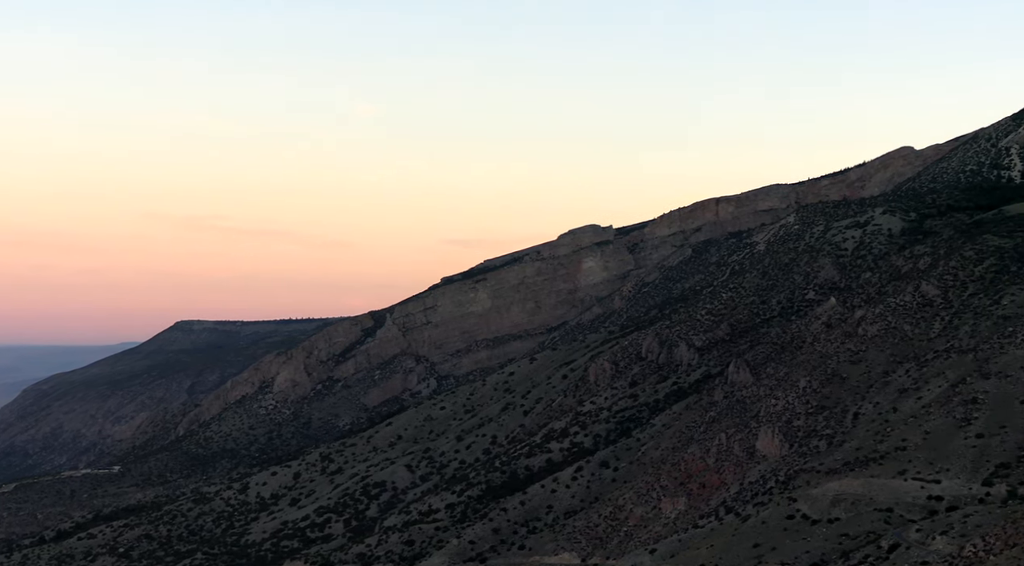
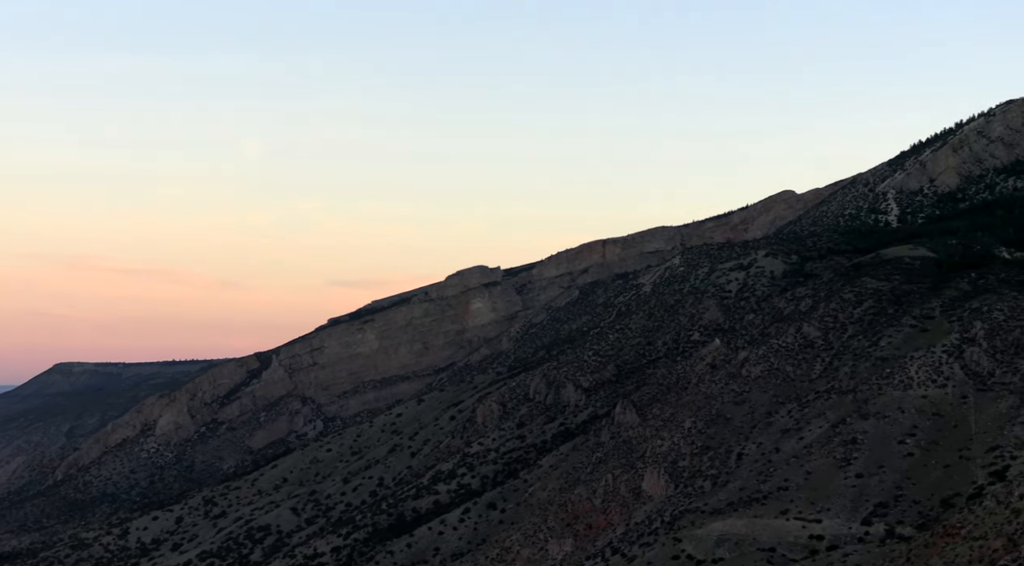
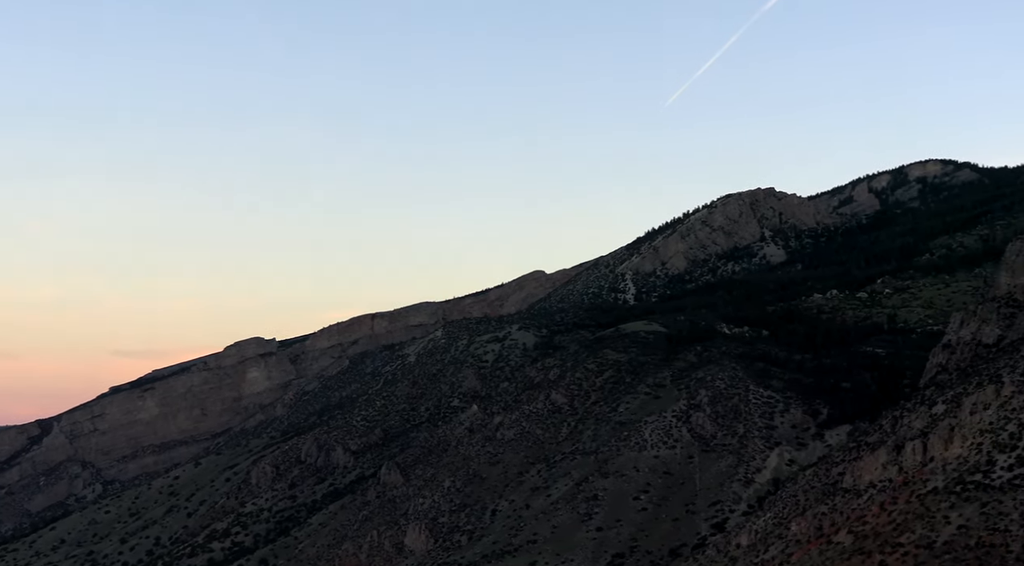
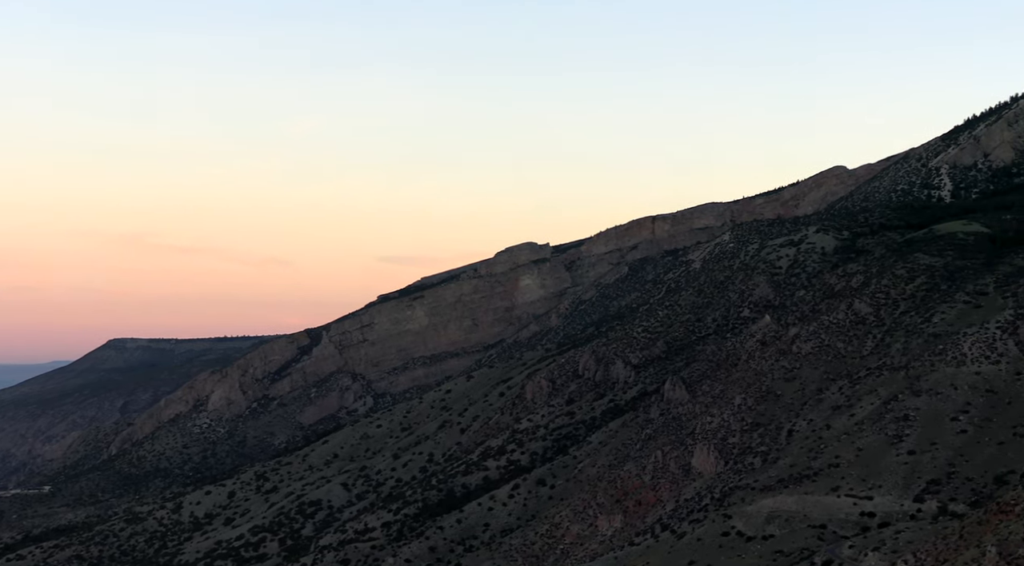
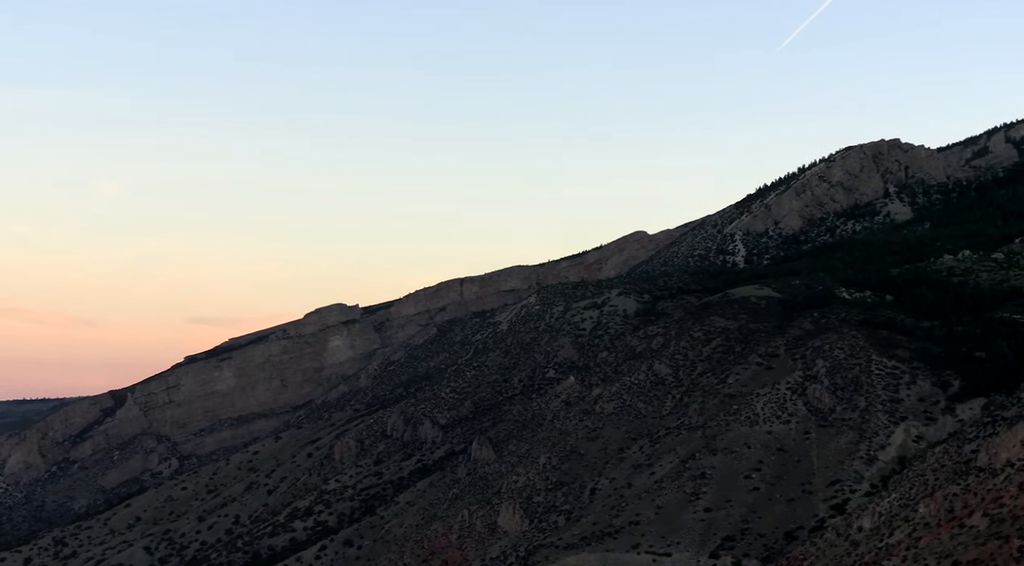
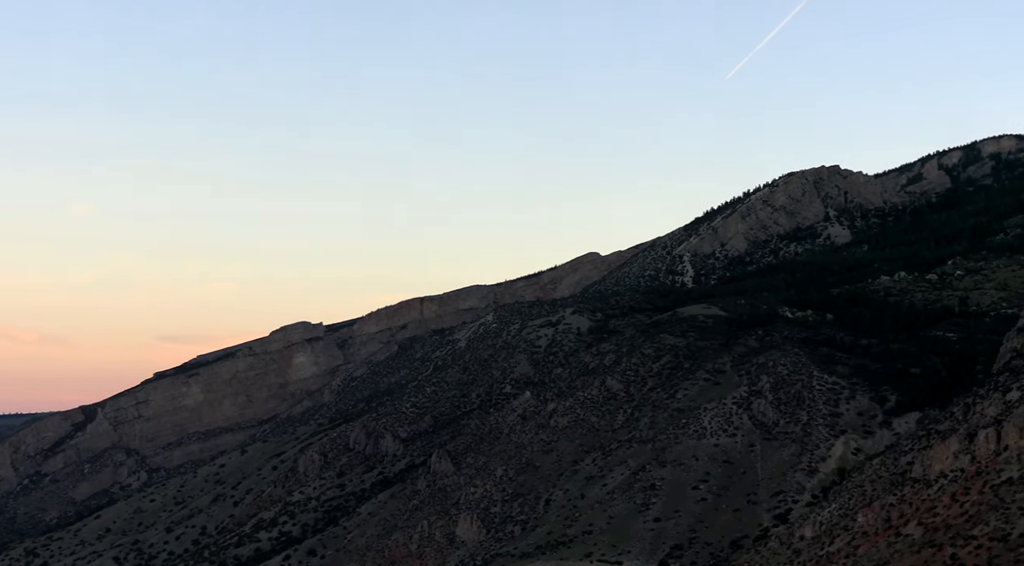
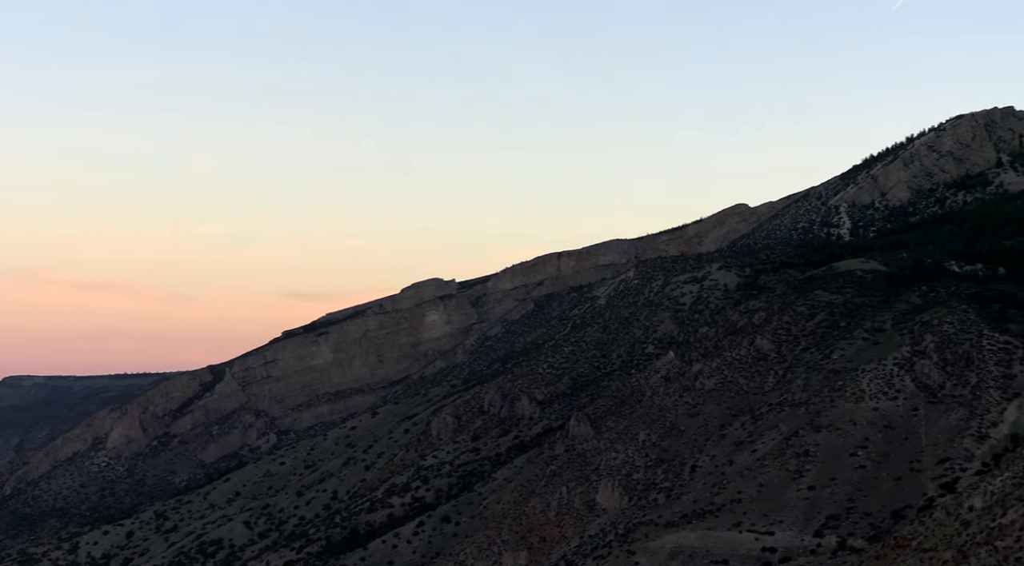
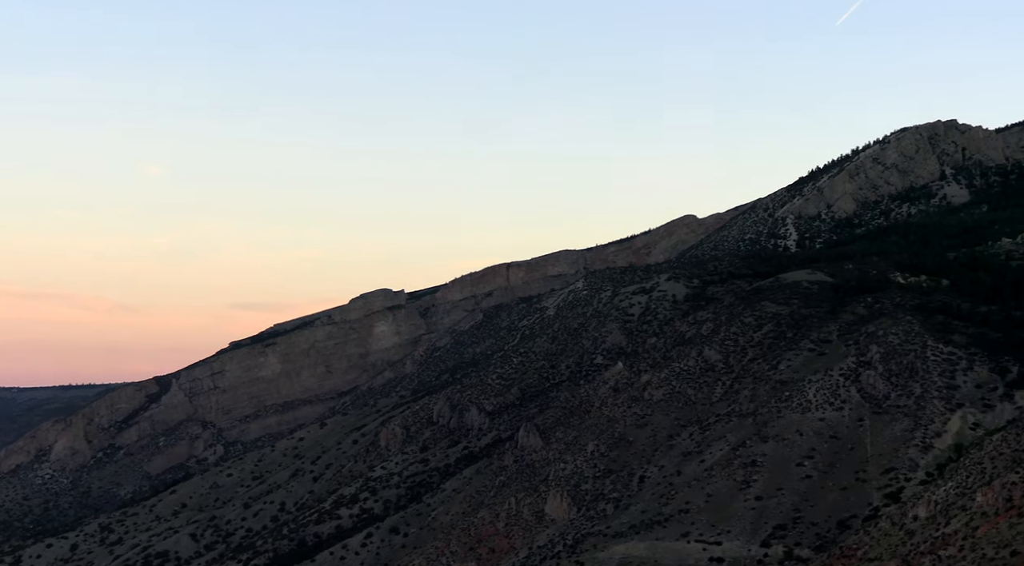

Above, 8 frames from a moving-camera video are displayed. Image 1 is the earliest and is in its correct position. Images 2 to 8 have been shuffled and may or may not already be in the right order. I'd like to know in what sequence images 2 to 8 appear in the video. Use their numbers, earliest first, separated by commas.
4, 2, 7, 8, 5, 6, 3
